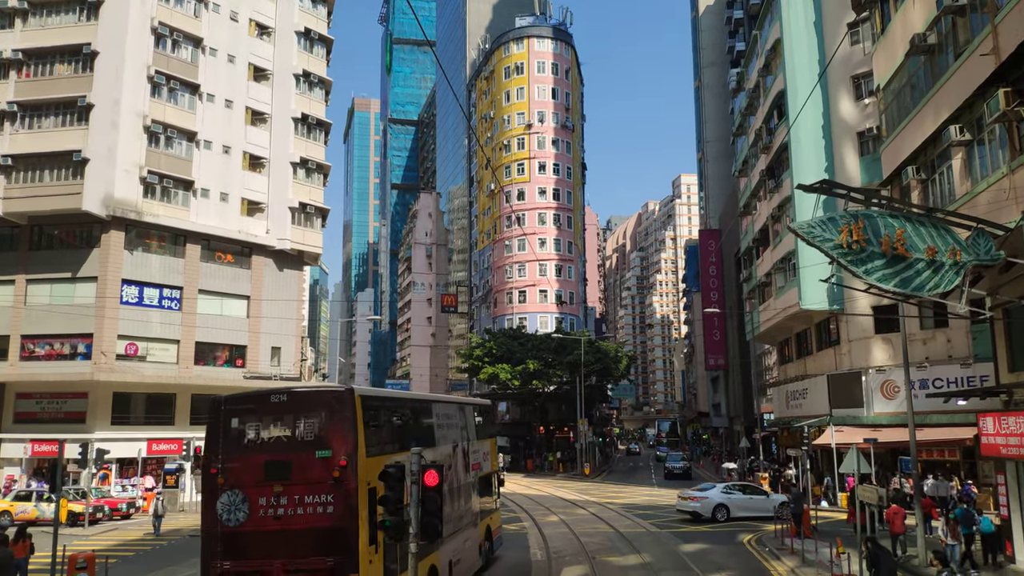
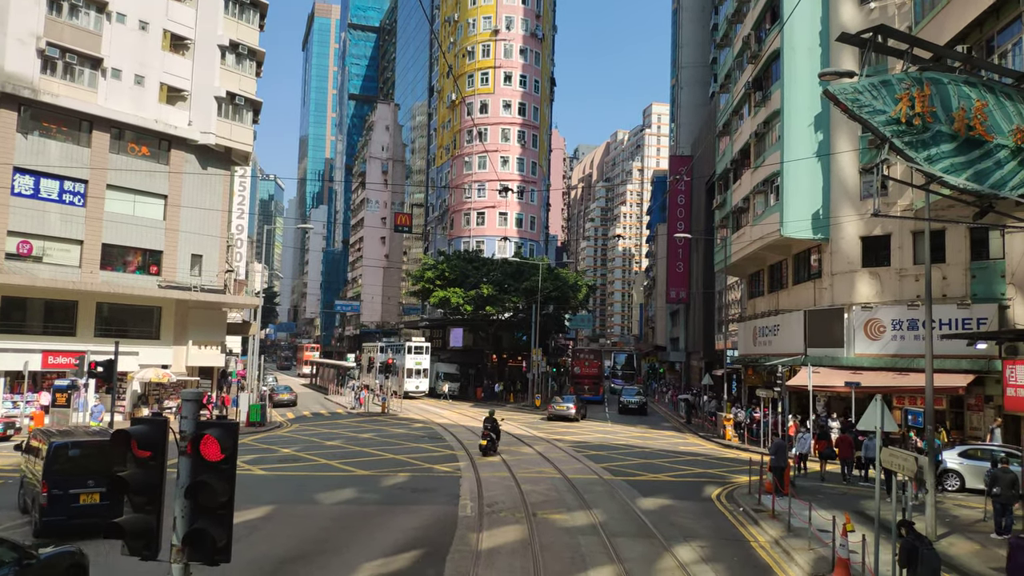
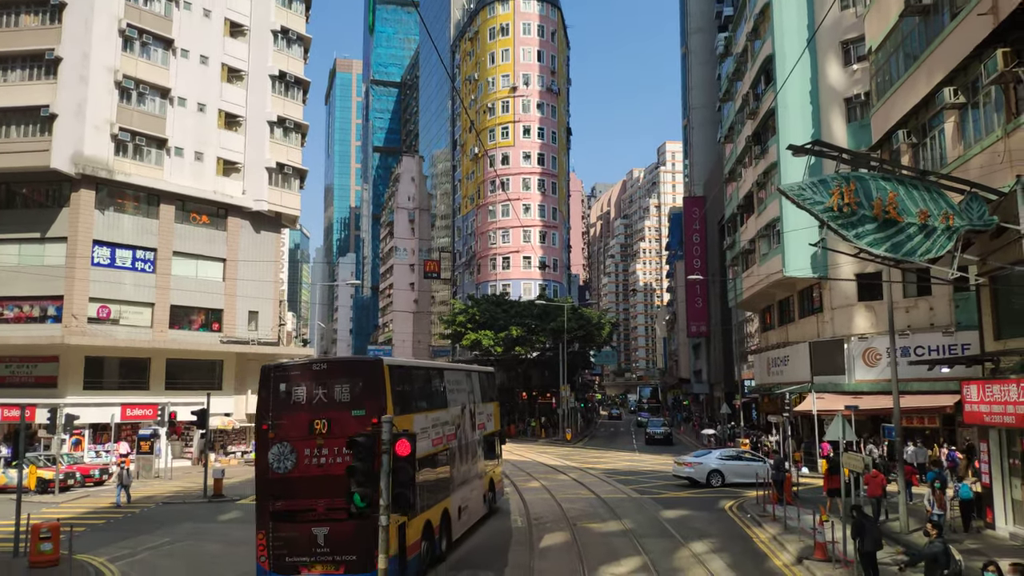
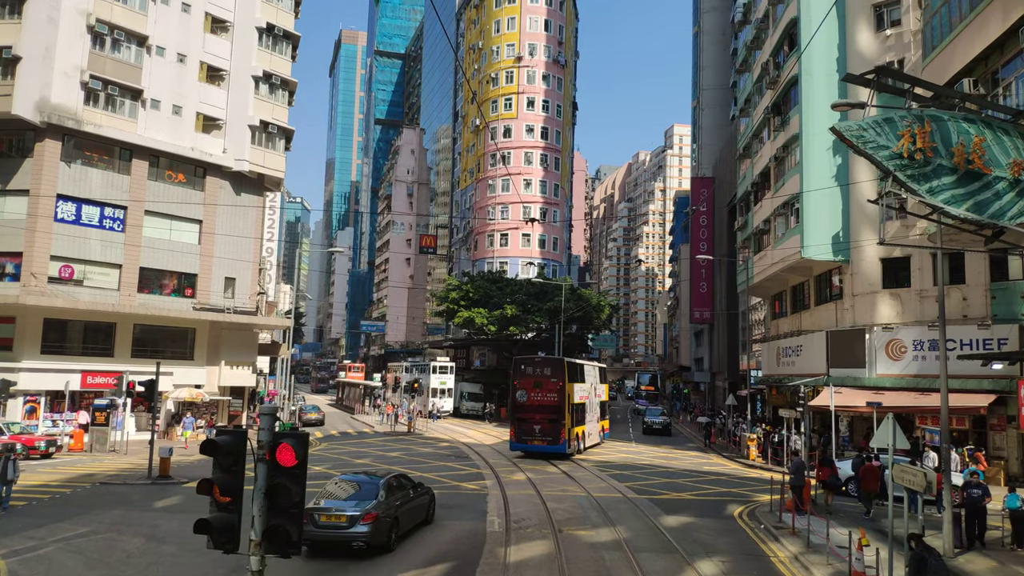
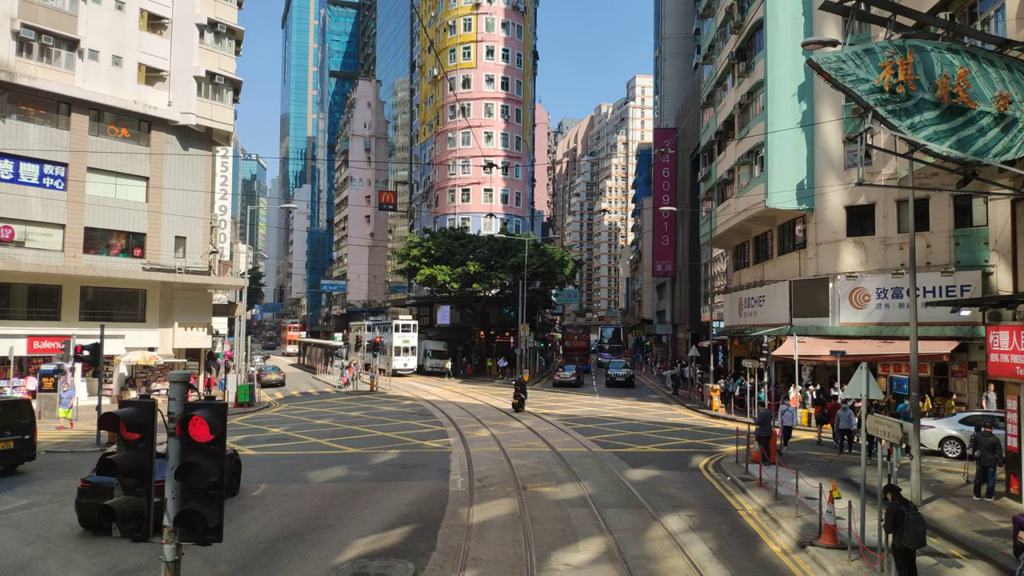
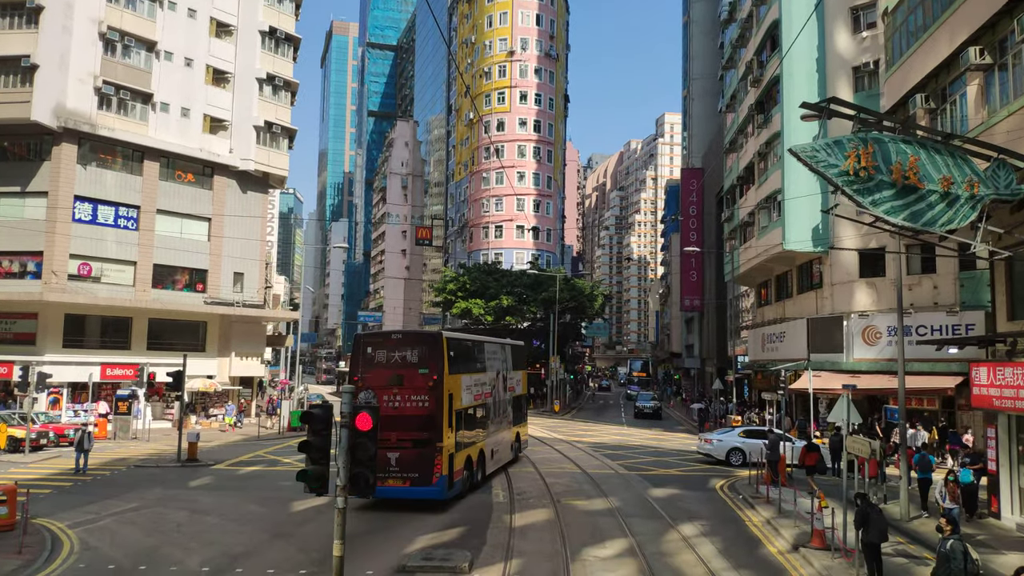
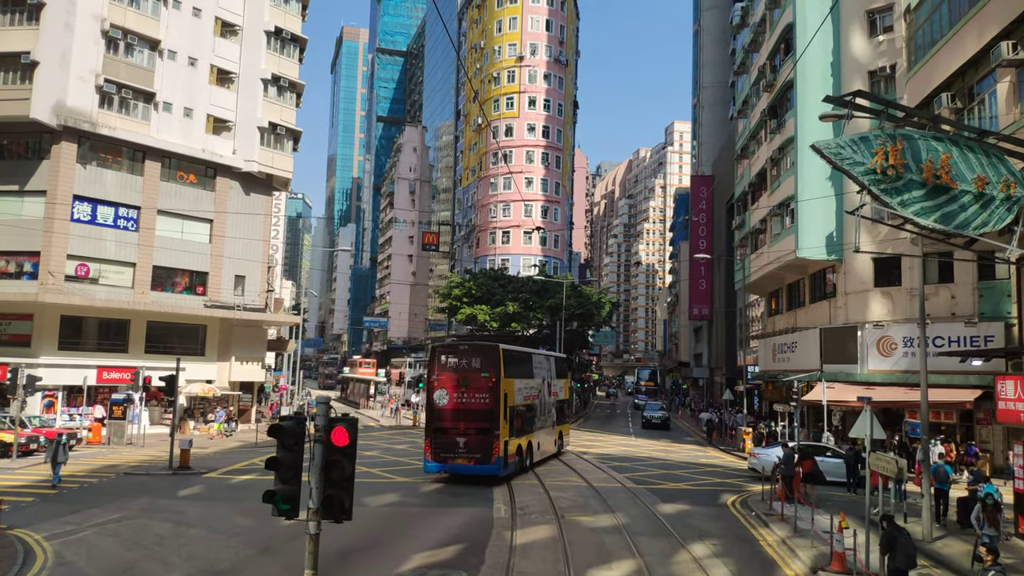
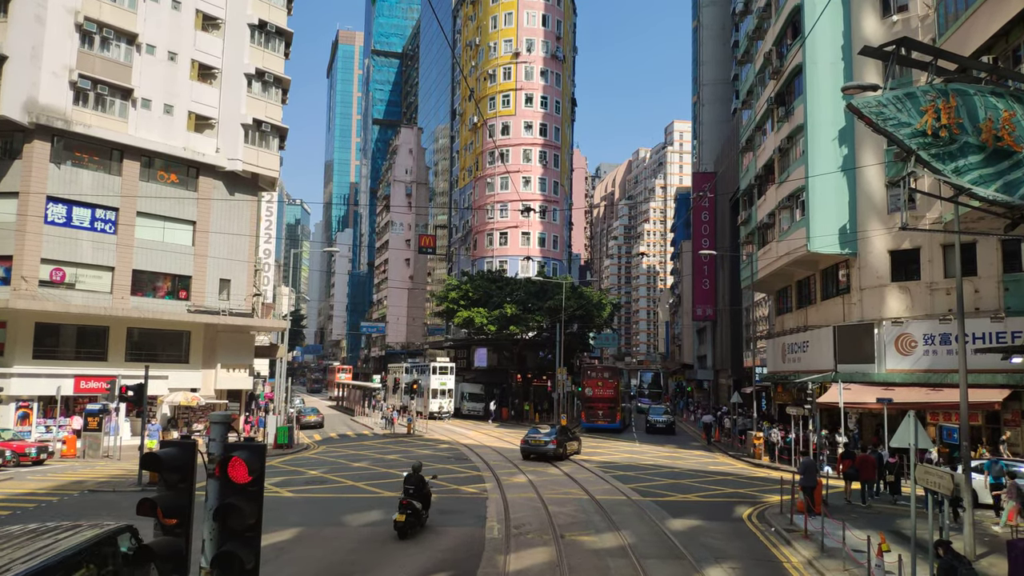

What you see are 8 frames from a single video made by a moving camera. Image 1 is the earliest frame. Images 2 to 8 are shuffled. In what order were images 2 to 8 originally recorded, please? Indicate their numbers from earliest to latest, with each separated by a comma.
3, 6, 7, 4, 8, 2, 5
